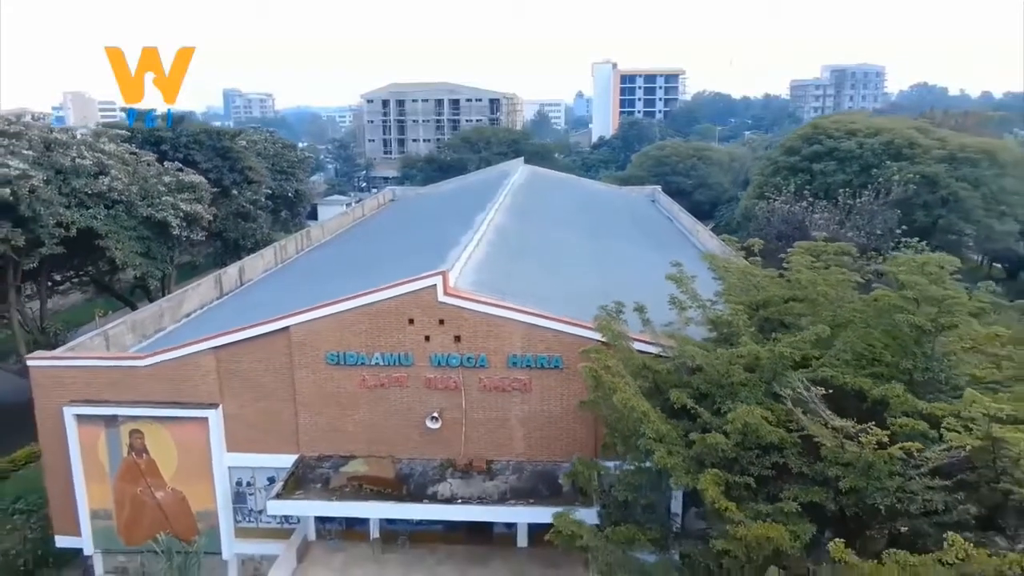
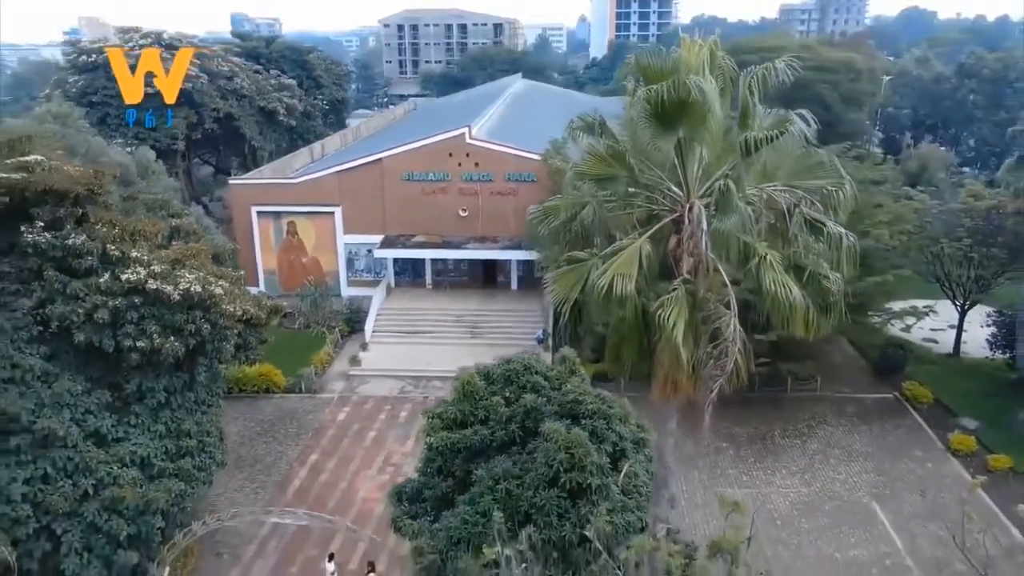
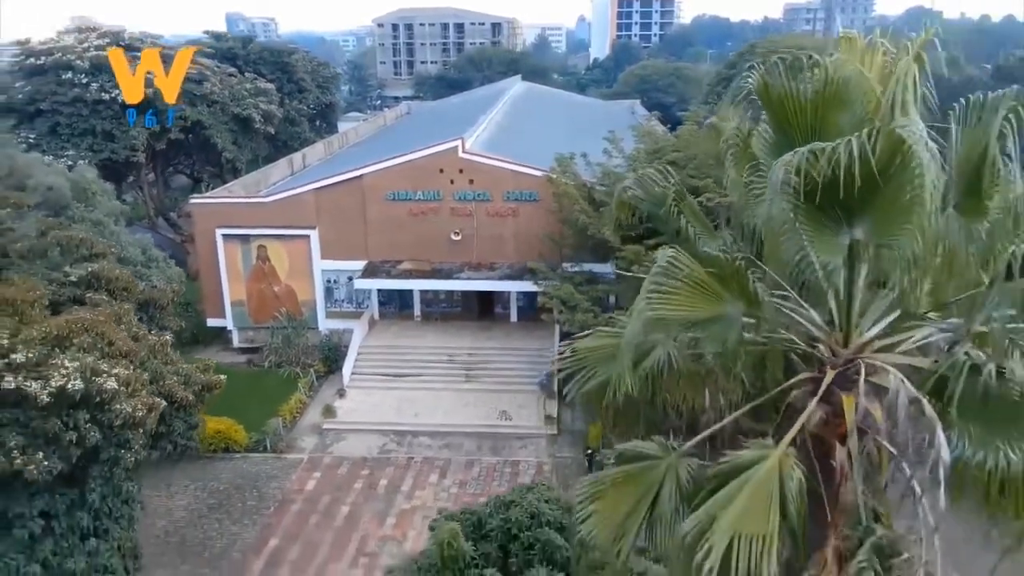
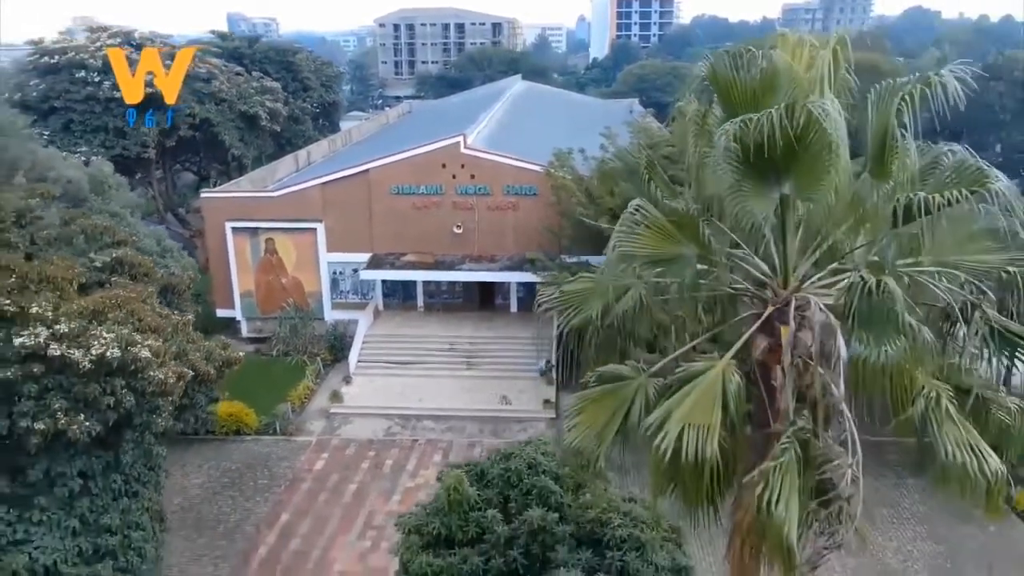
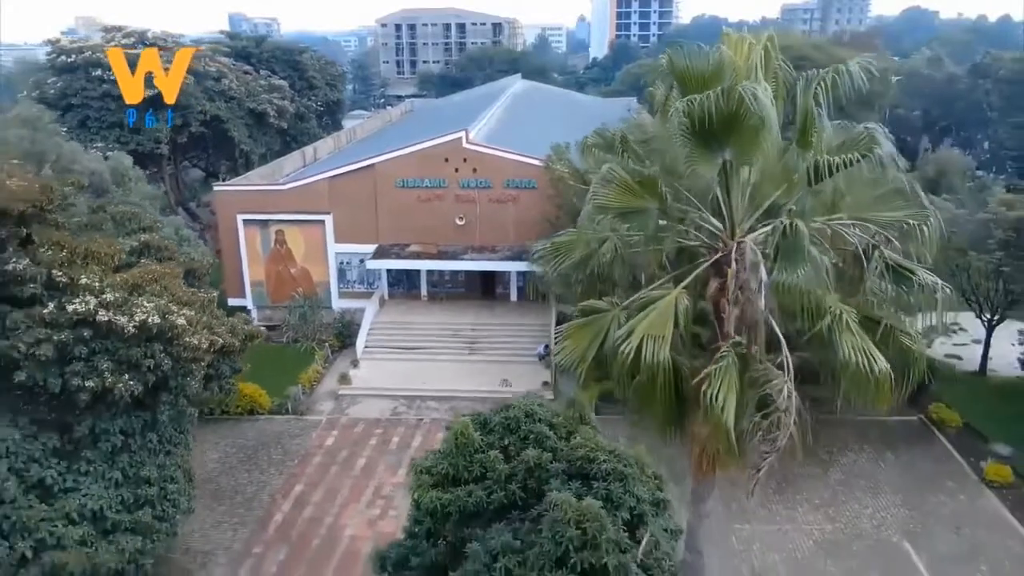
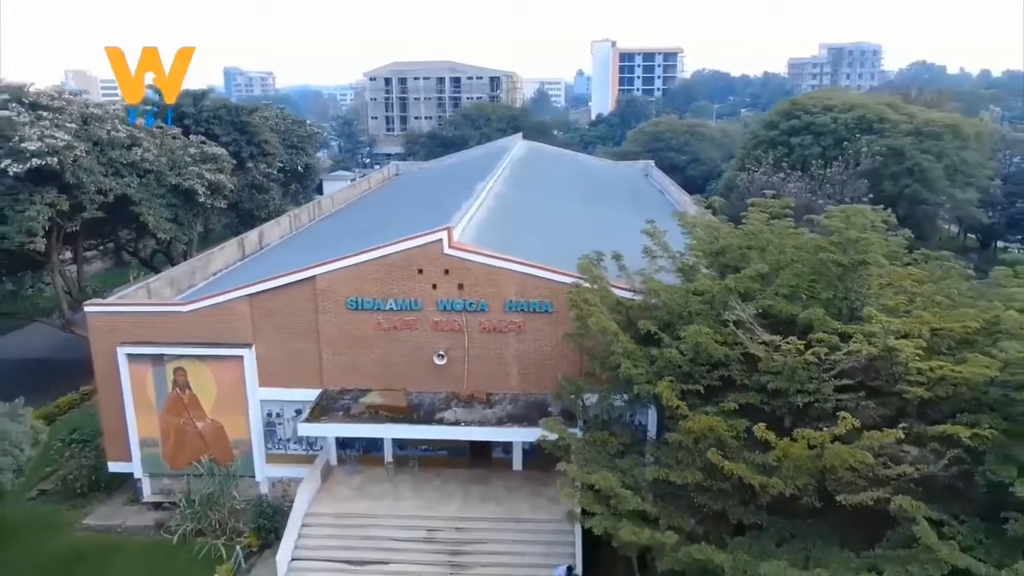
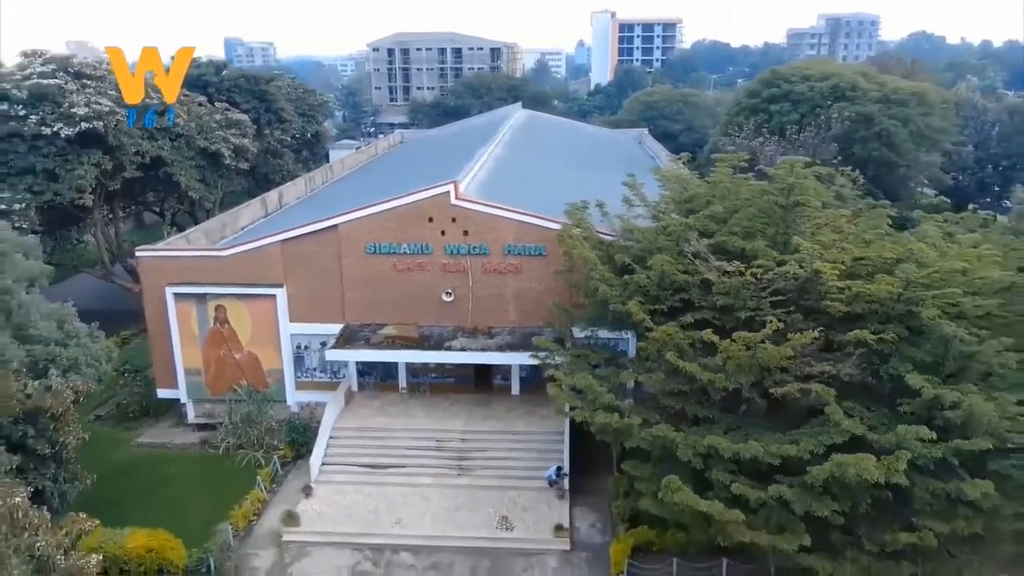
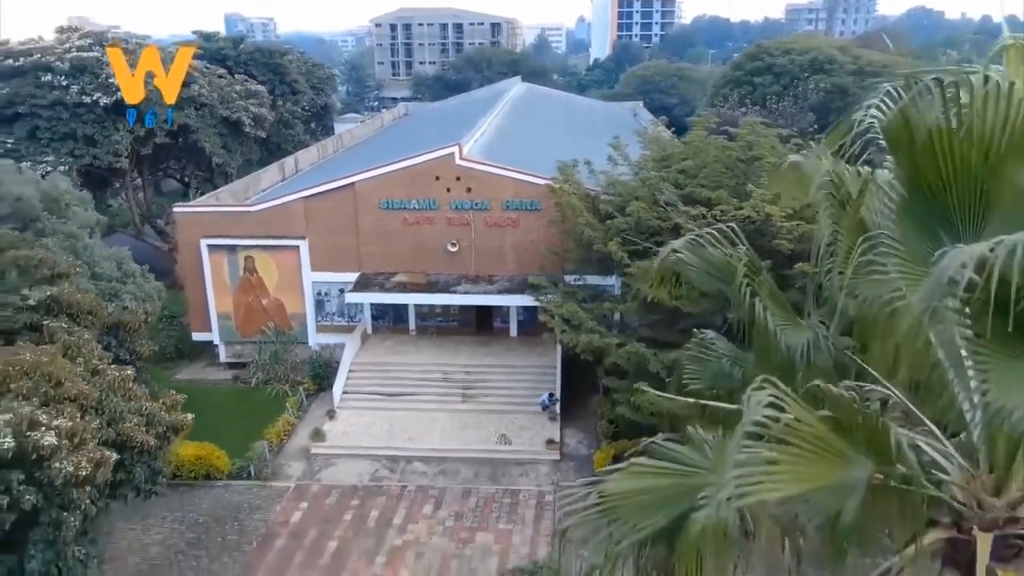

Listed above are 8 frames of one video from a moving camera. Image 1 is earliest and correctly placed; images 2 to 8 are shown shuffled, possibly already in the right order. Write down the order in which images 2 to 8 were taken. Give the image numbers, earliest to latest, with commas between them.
6, 7, 8, 3, 4, 5, 2
